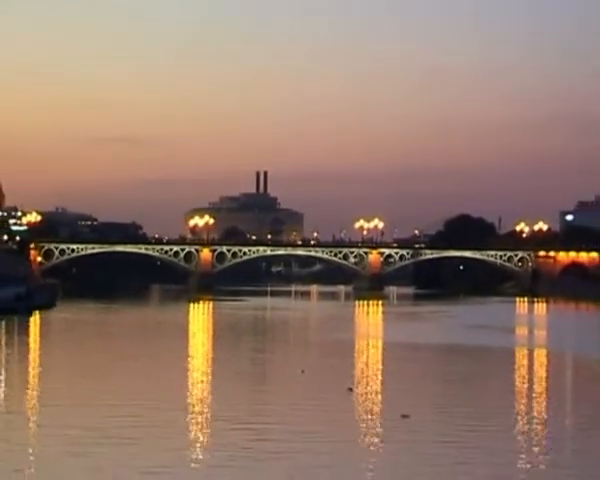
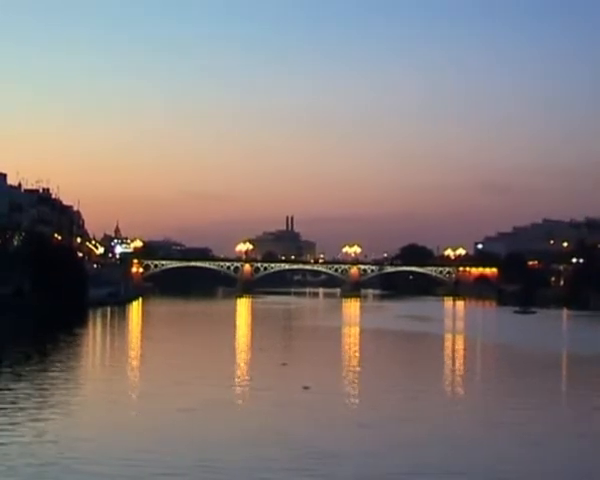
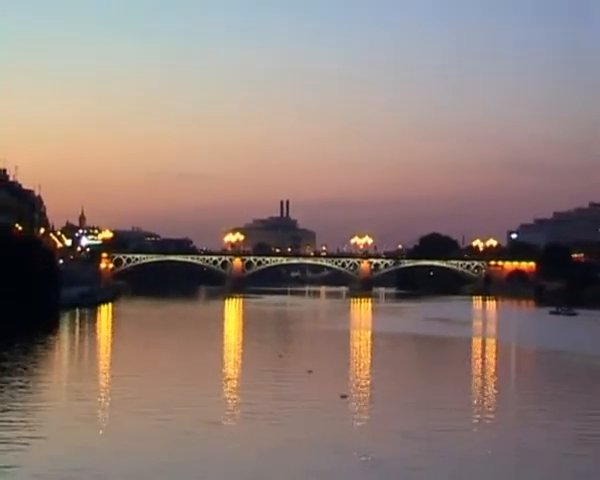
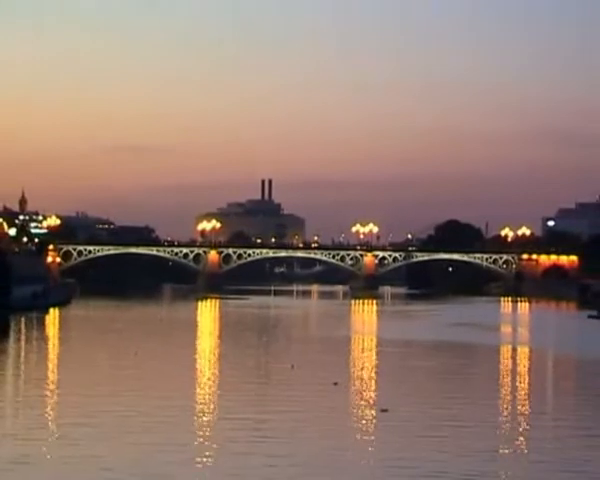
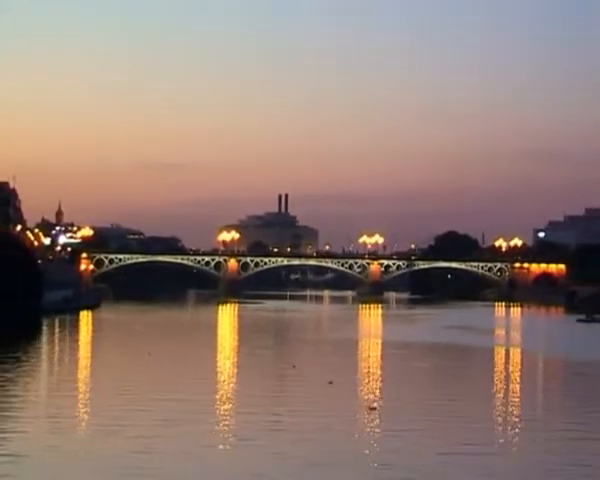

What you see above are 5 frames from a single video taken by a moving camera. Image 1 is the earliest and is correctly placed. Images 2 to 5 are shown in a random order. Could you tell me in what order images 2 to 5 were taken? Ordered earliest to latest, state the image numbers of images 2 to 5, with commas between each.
4, 5, 3, 2
